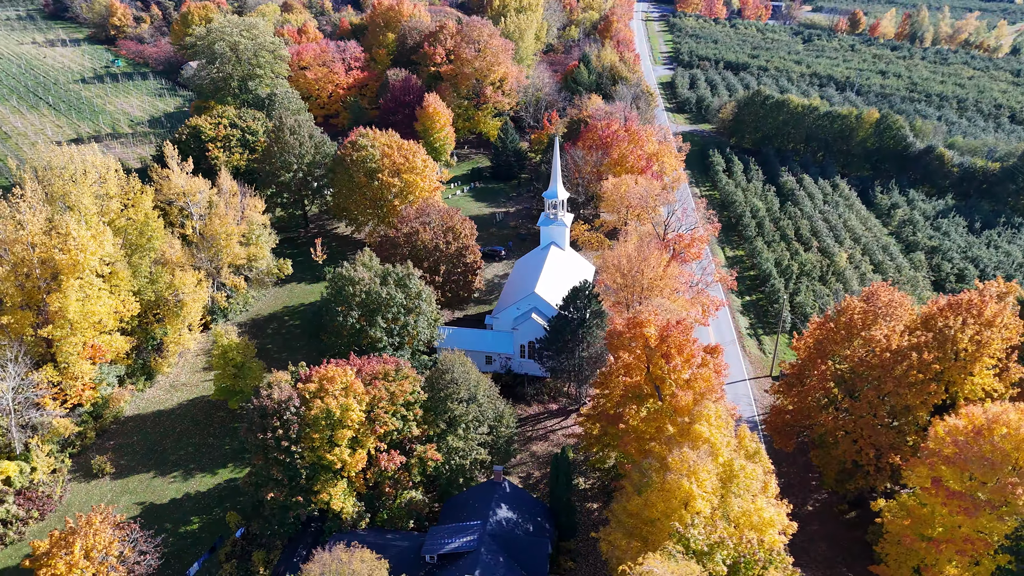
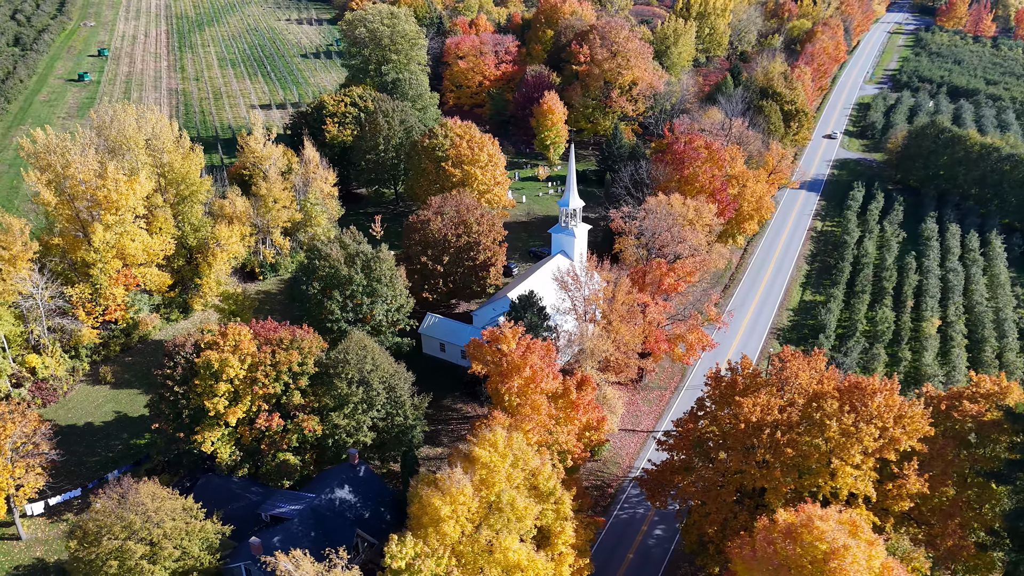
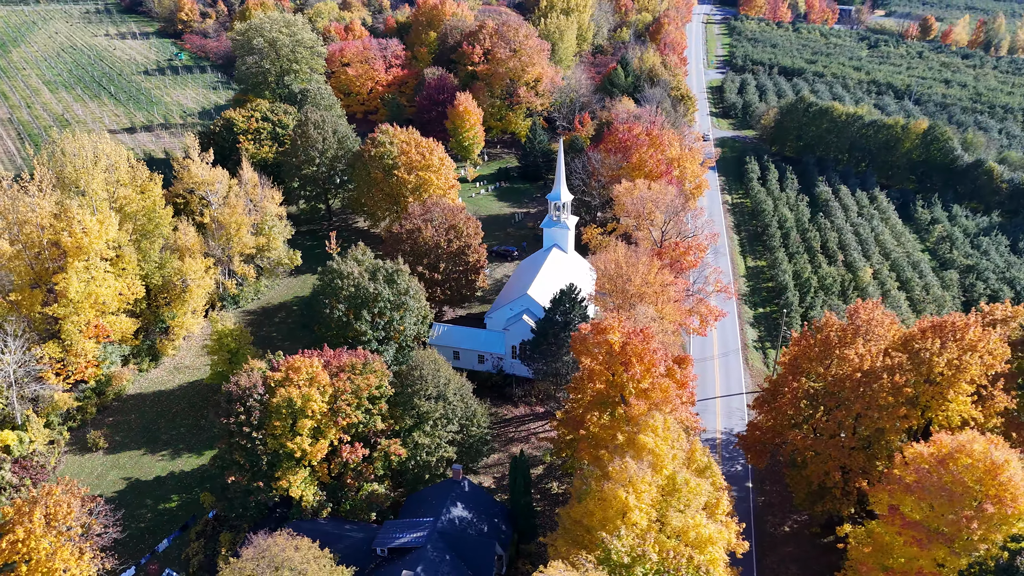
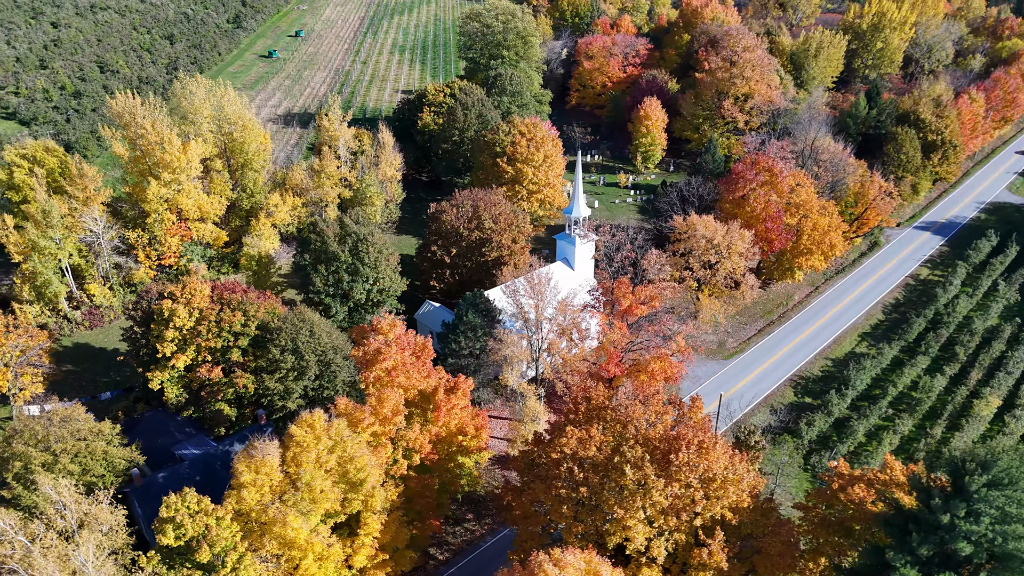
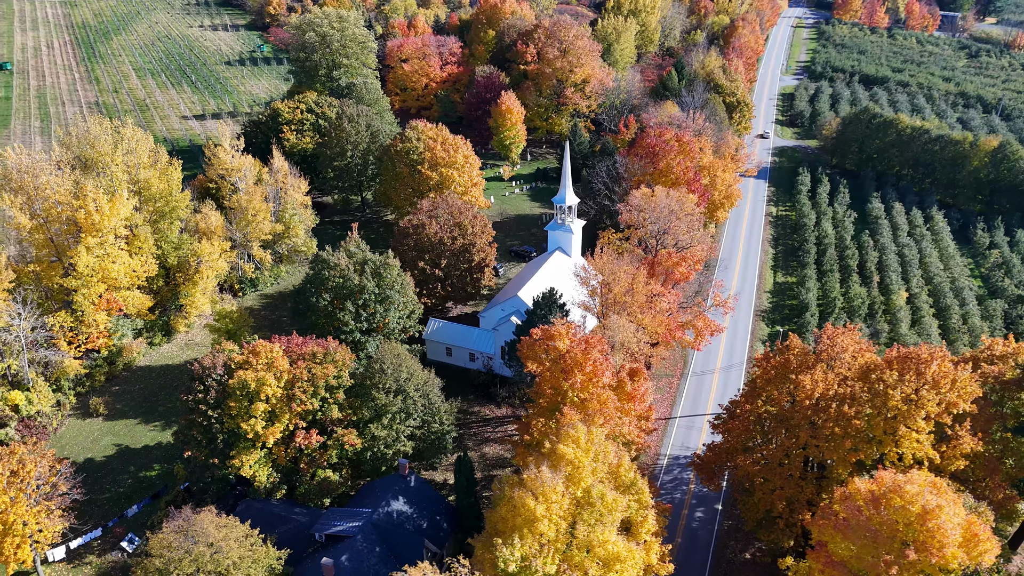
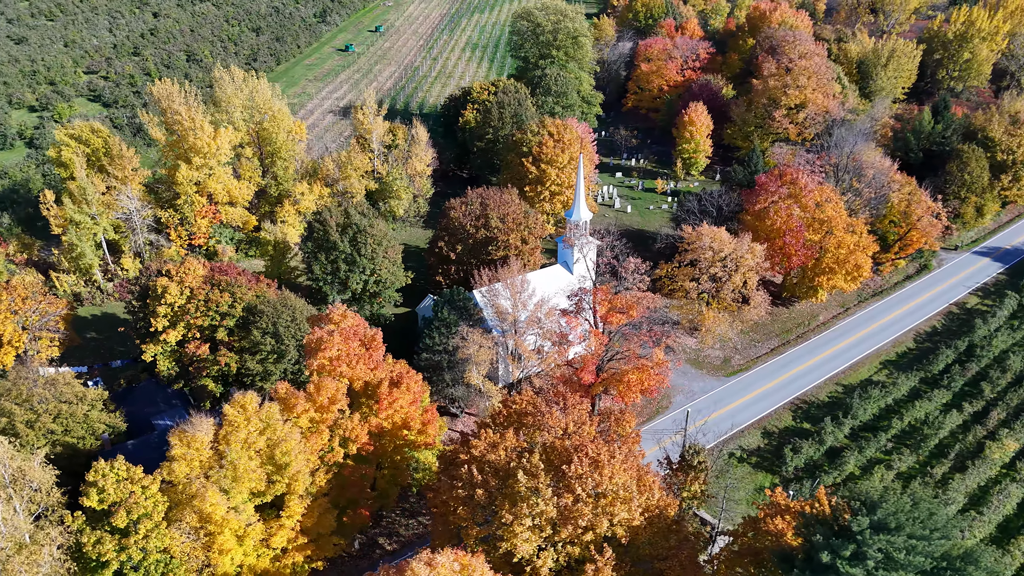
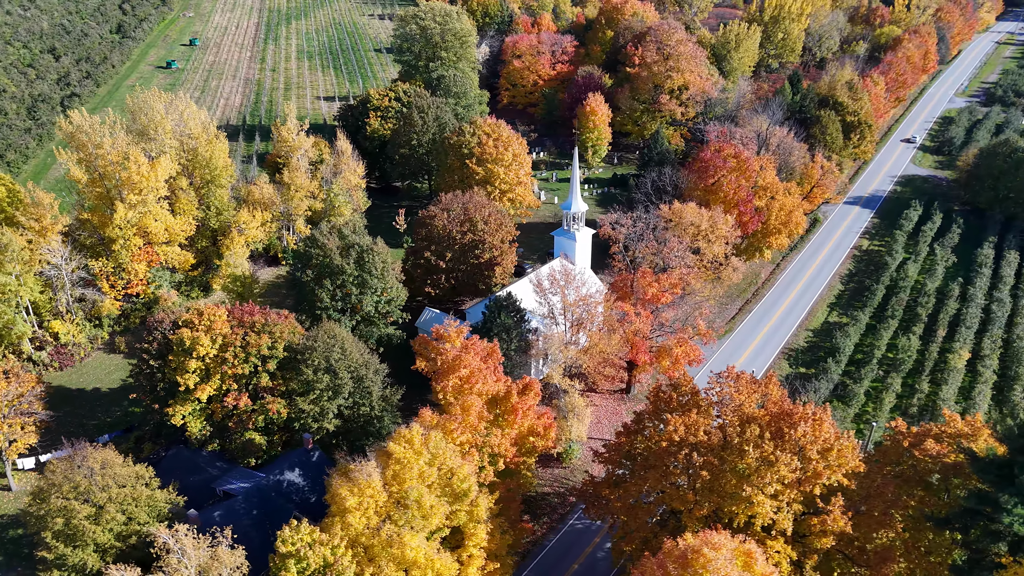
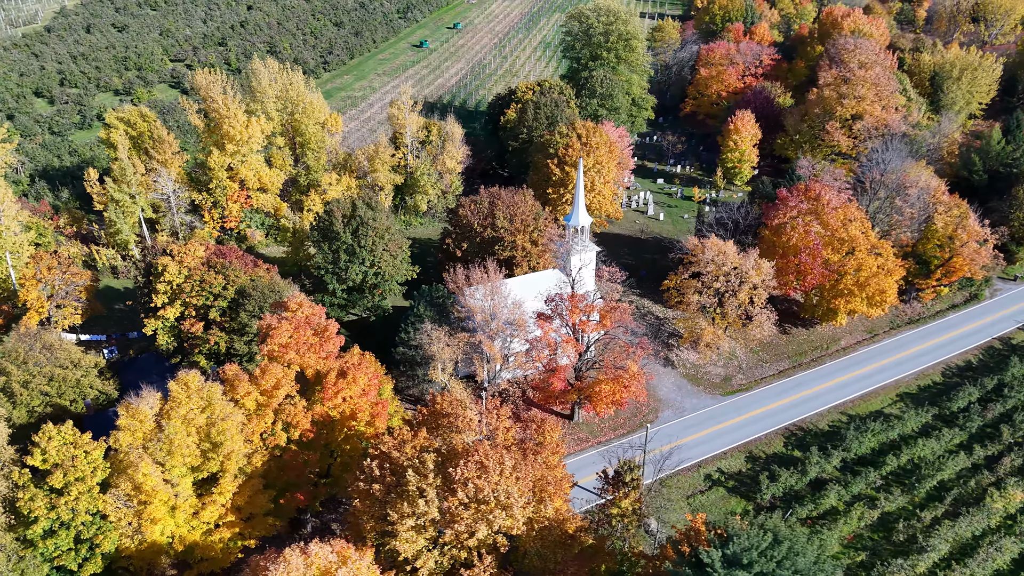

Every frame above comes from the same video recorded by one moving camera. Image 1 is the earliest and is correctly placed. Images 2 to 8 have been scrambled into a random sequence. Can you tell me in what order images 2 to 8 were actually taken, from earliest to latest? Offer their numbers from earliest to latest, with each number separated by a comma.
3, 5, 2, 7, 4, 6, 8
